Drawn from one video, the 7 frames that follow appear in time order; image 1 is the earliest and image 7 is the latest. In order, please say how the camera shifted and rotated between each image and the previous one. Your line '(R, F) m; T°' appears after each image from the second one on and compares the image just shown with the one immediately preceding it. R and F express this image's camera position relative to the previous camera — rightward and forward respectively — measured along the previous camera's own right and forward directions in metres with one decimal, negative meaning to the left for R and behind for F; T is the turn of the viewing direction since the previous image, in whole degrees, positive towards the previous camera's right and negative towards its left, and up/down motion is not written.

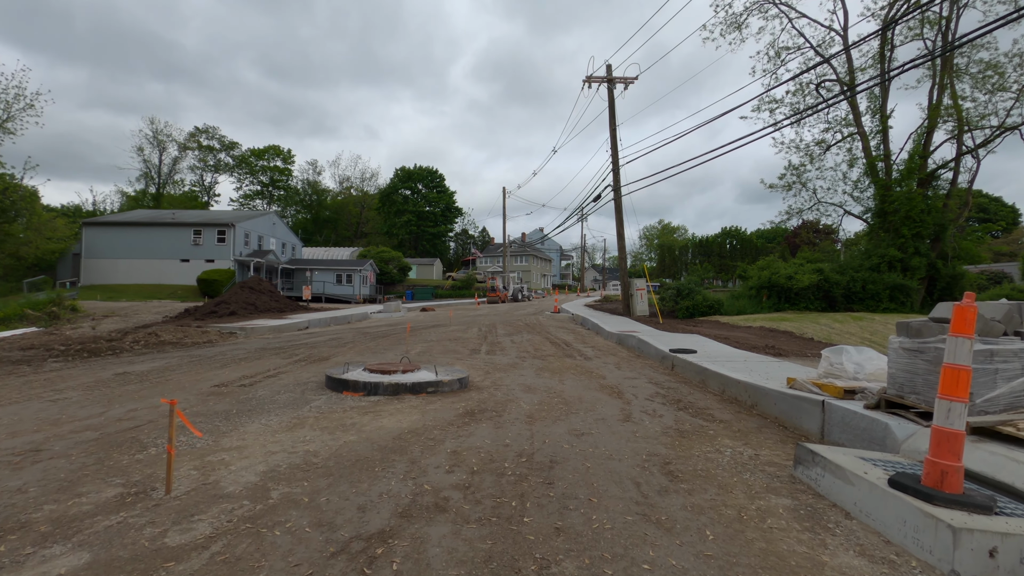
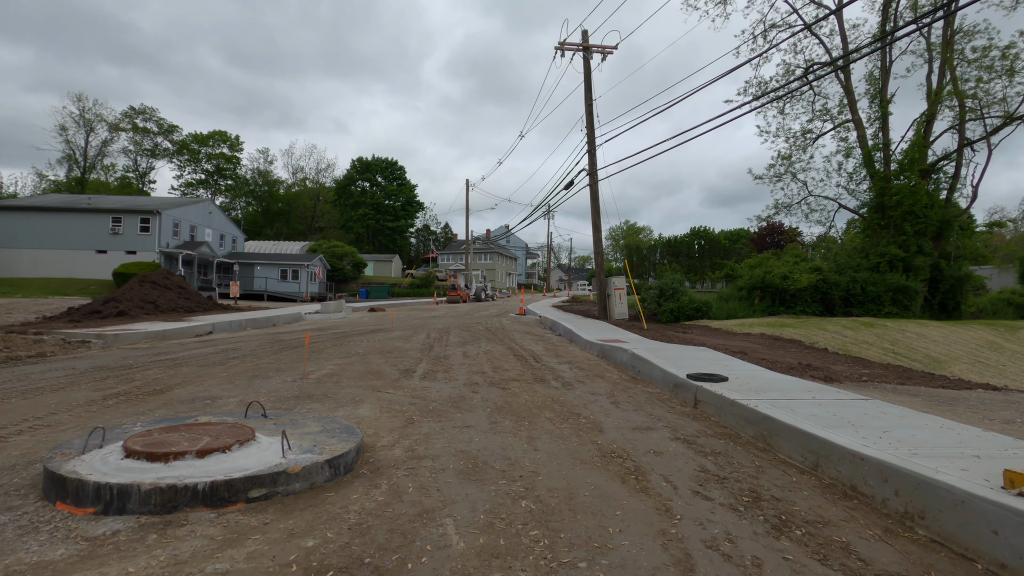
(+0.3, +4.0) m; +4°
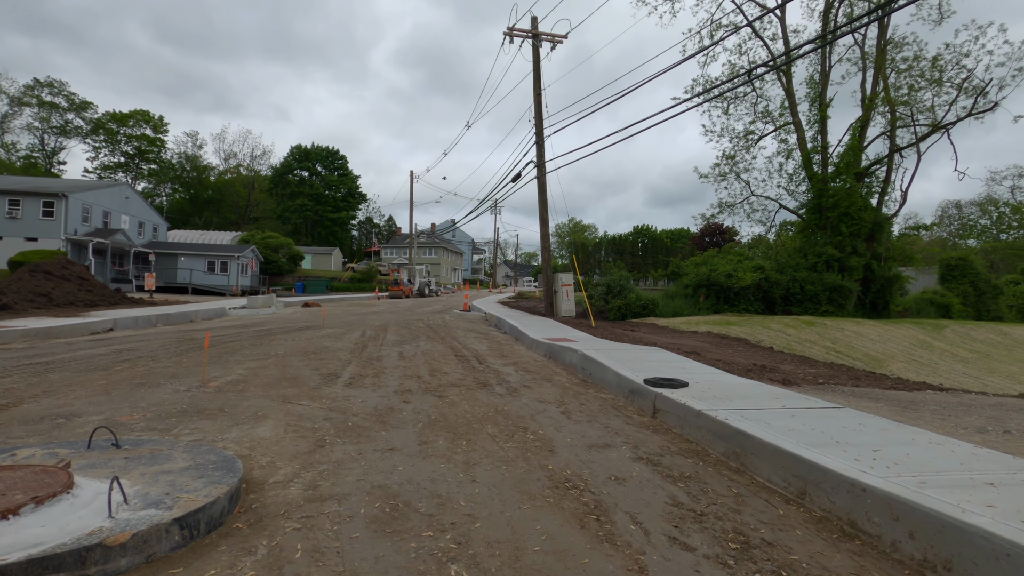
(+0.1, +1.0) m; +6°
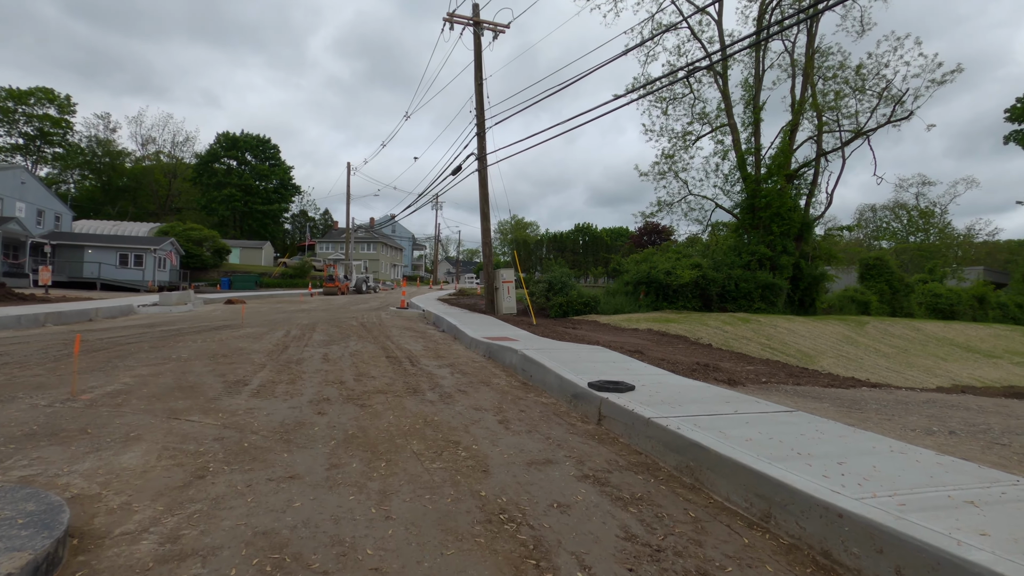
(+0.1, +0.7) m; +6°
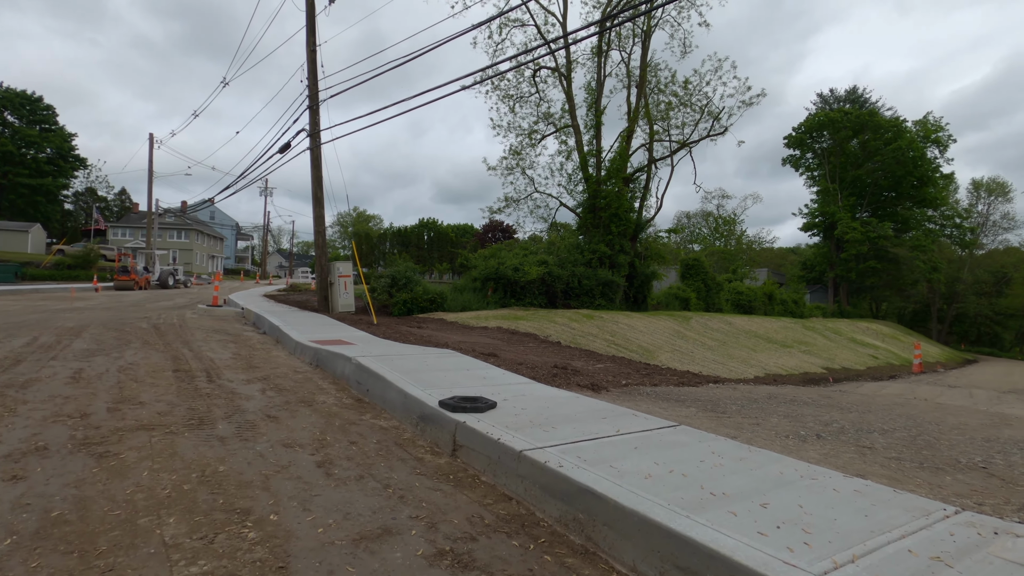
(+0.1, +1.5) m; +17°
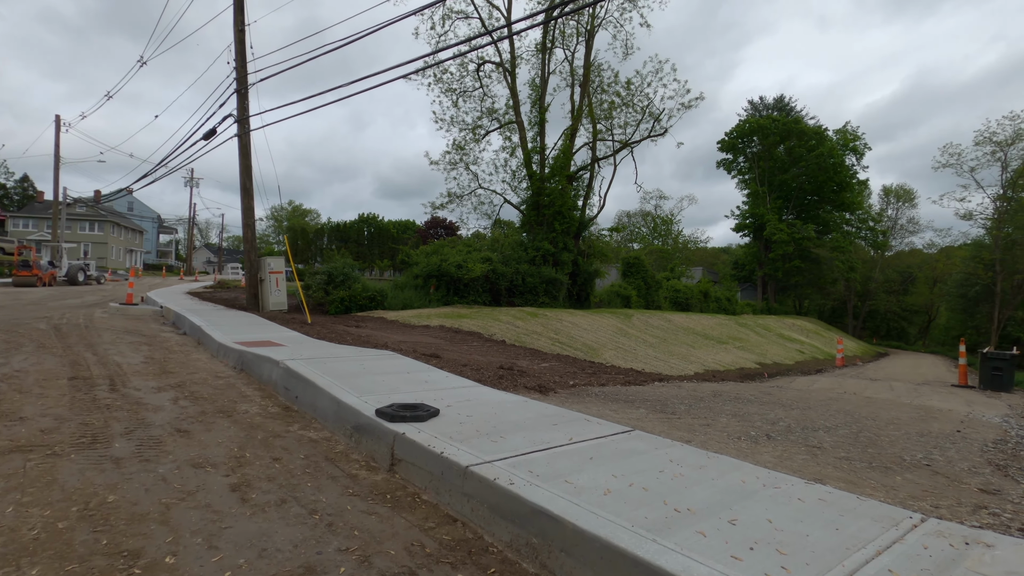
(0.0, +0.4) m; +6°
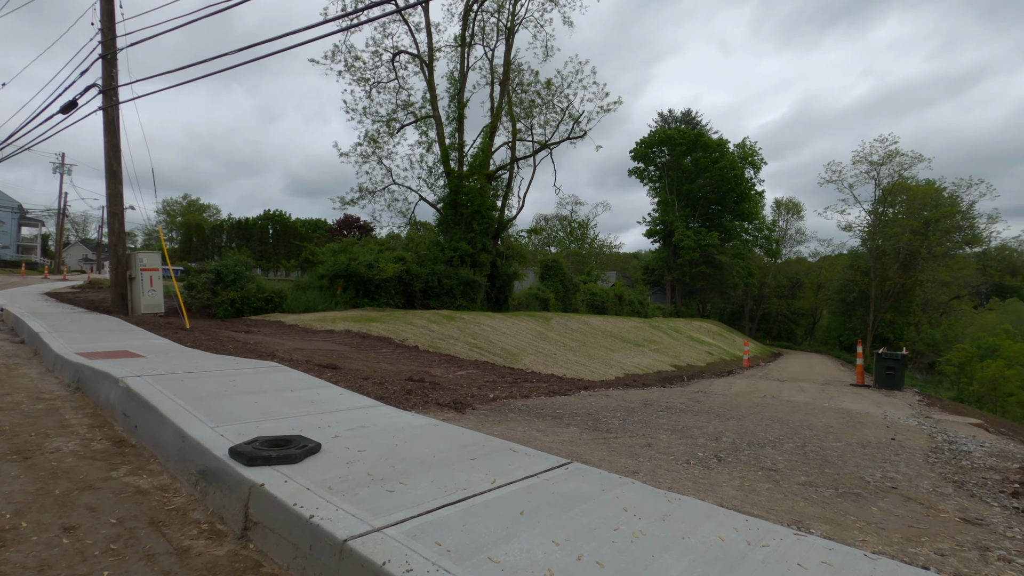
(+0.1, +1.1) m; +9°
